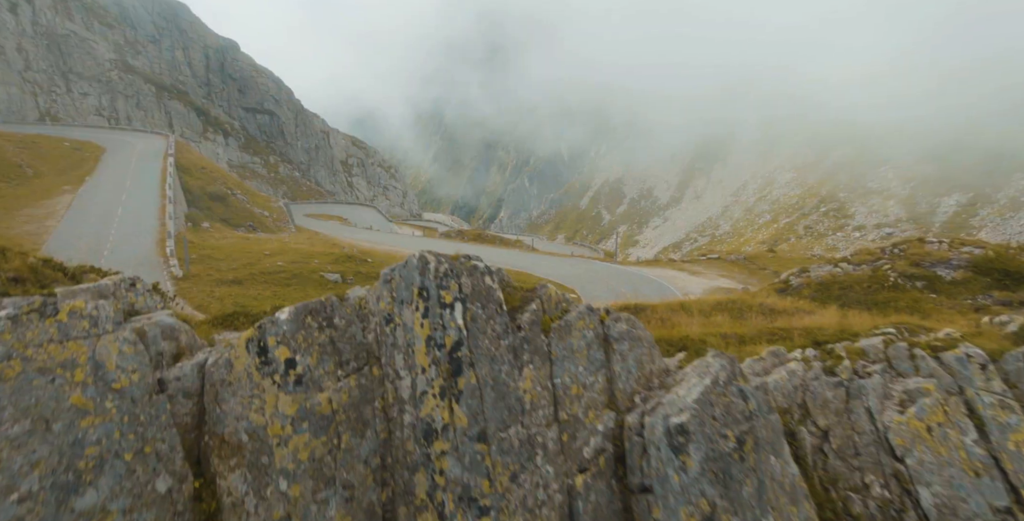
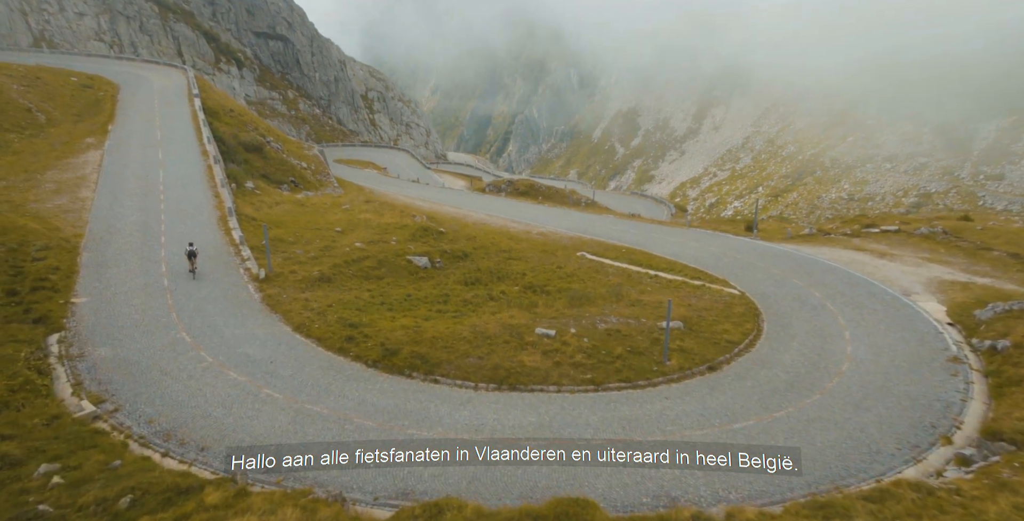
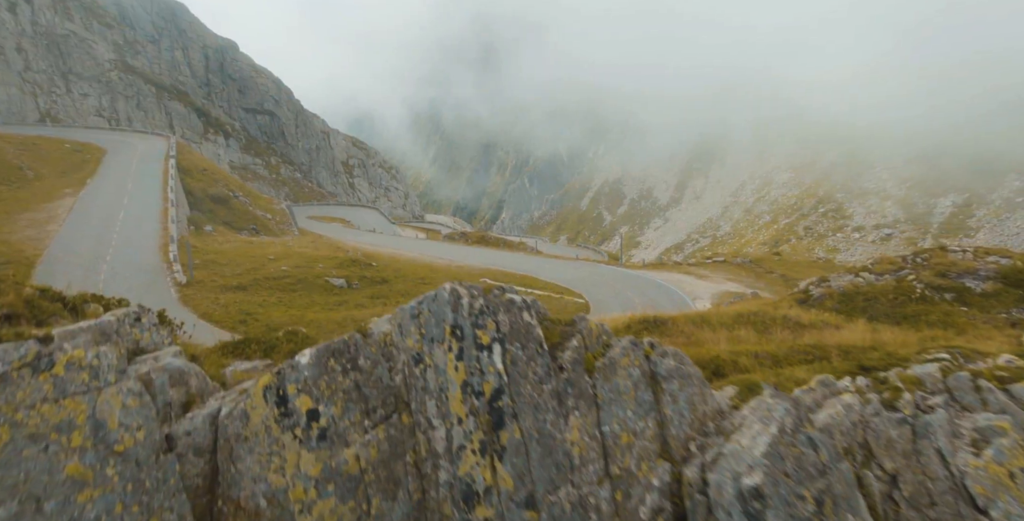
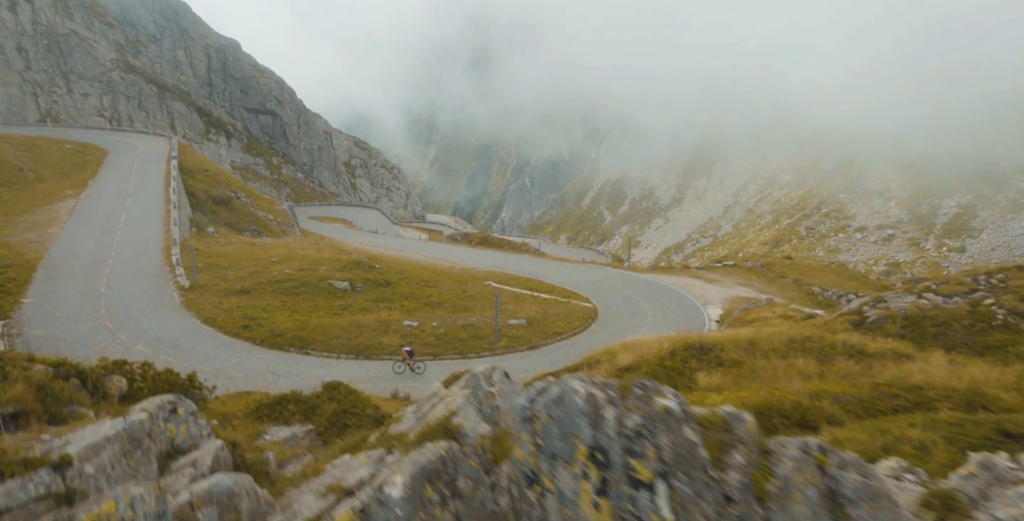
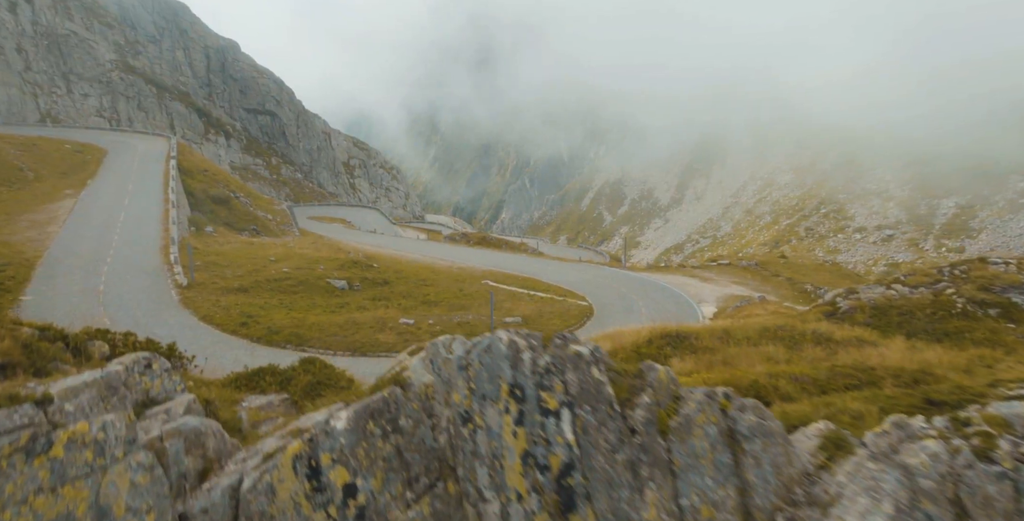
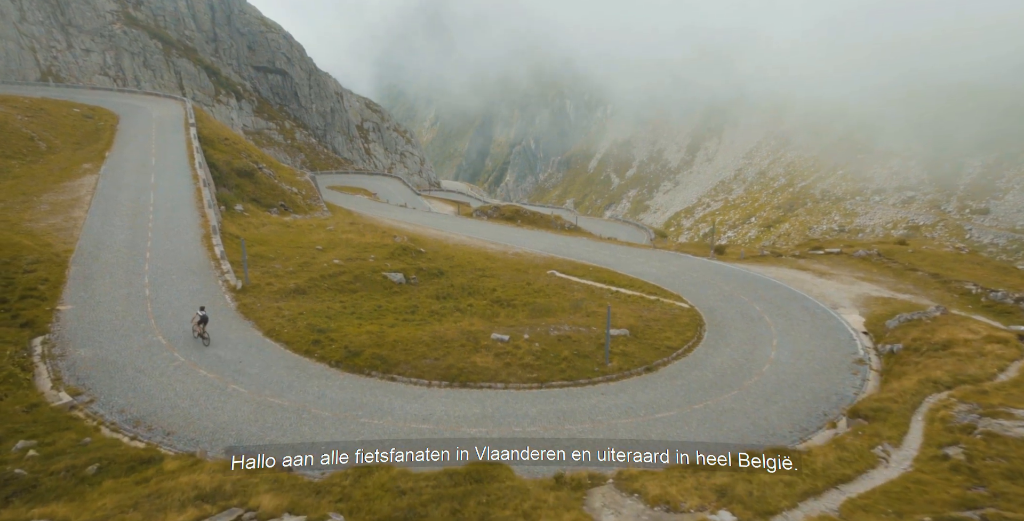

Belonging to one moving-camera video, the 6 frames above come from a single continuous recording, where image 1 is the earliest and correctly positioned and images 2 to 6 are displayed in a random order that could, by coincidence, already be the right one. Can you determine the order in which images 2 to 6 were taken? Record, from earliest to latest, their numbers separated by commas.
3, 5, 4, 6, 2
